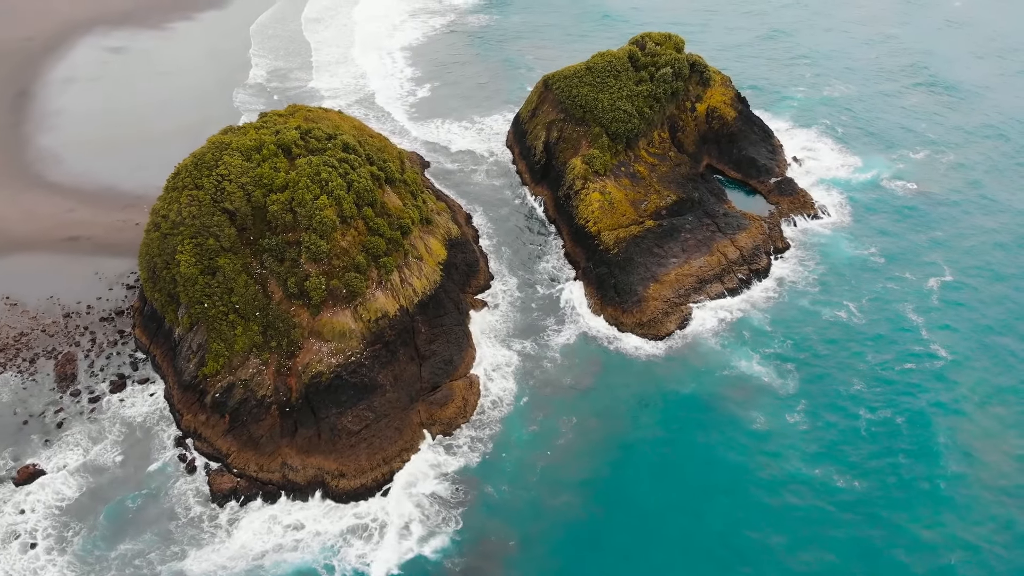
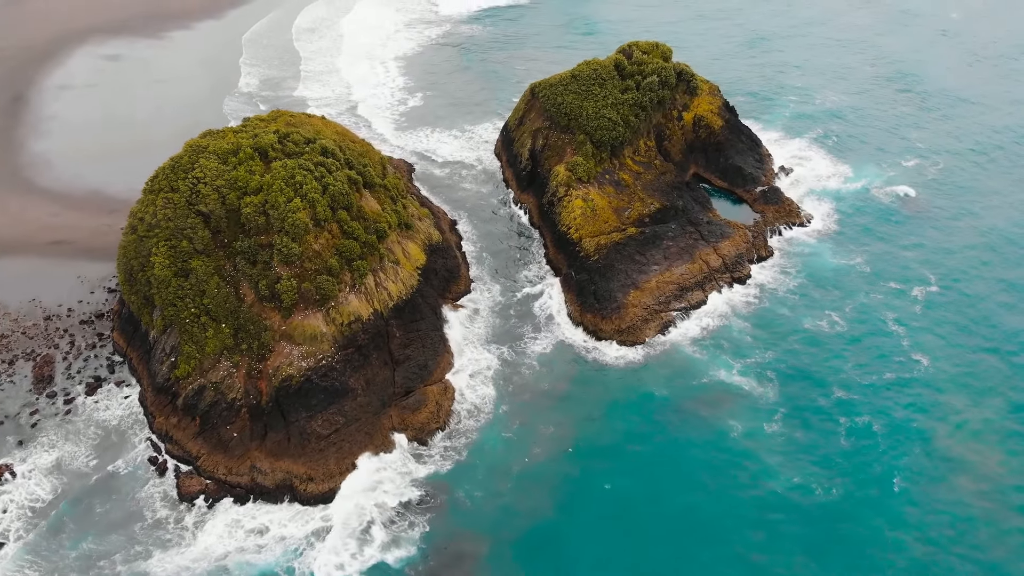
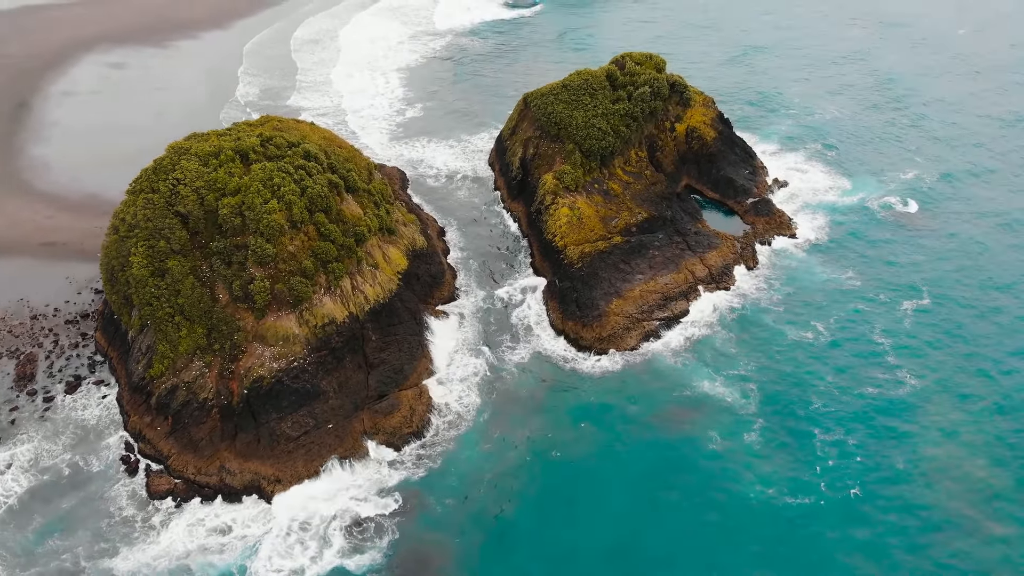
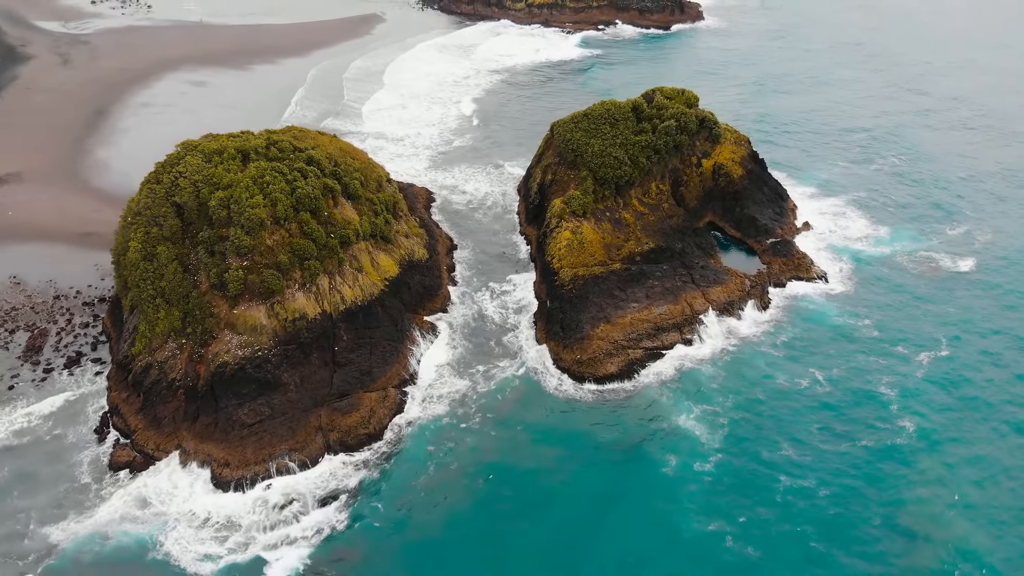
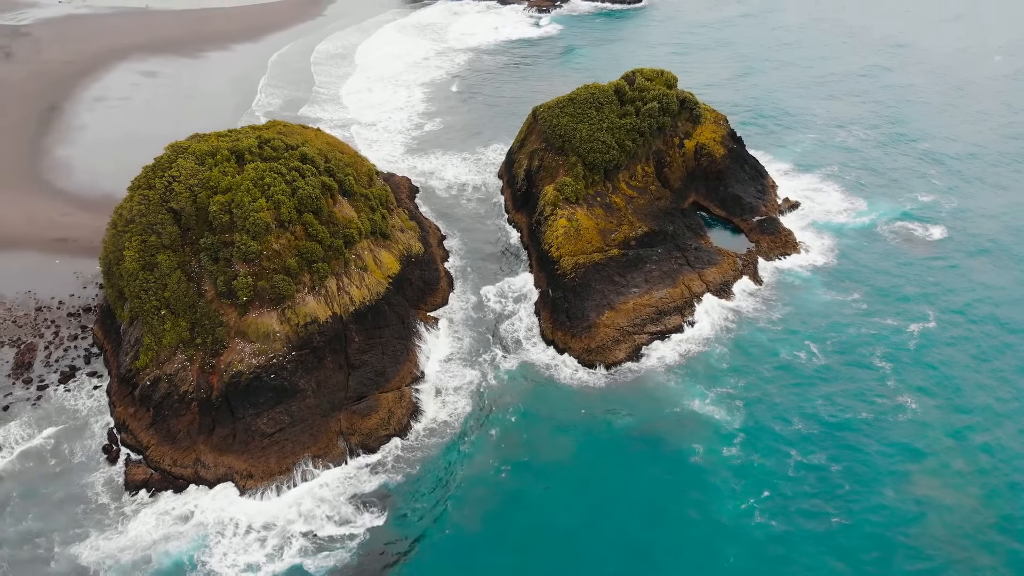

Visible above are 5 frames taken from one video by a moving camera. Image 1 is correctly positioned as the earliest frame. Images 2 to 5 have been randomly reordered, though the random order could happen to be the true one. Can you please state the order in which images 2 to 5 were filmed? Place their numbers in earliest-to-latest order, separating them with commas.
2, 3, 5, 4
